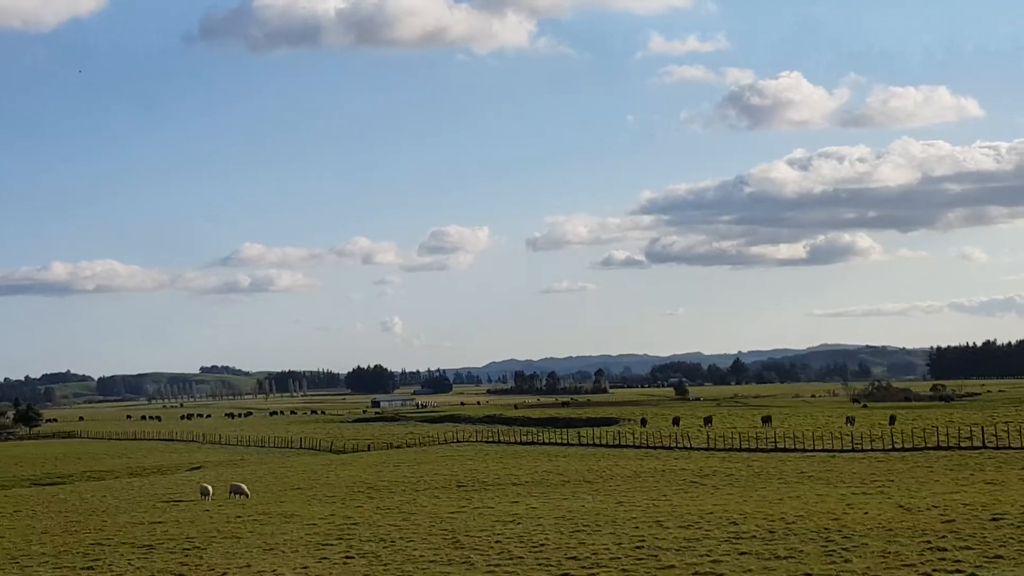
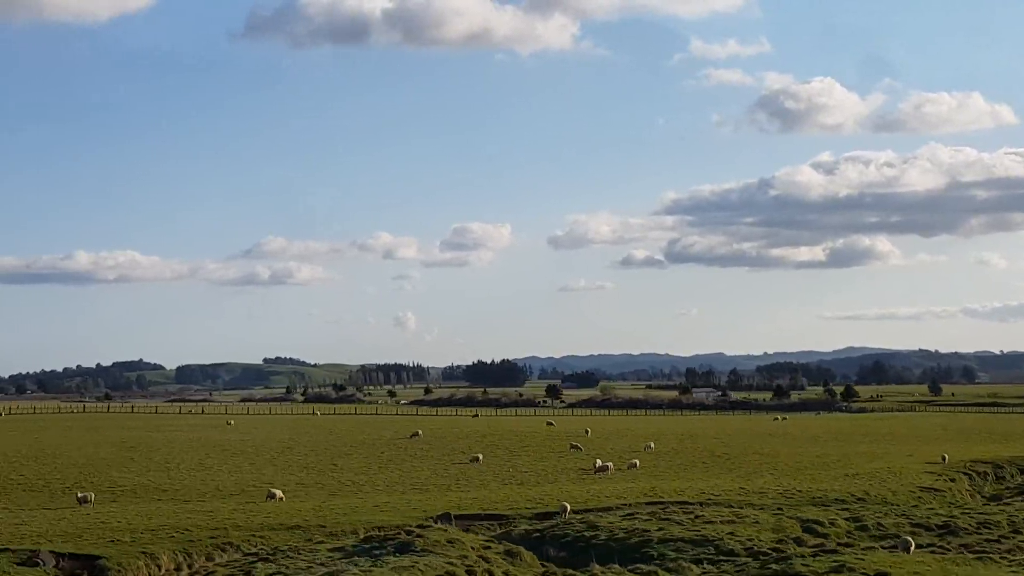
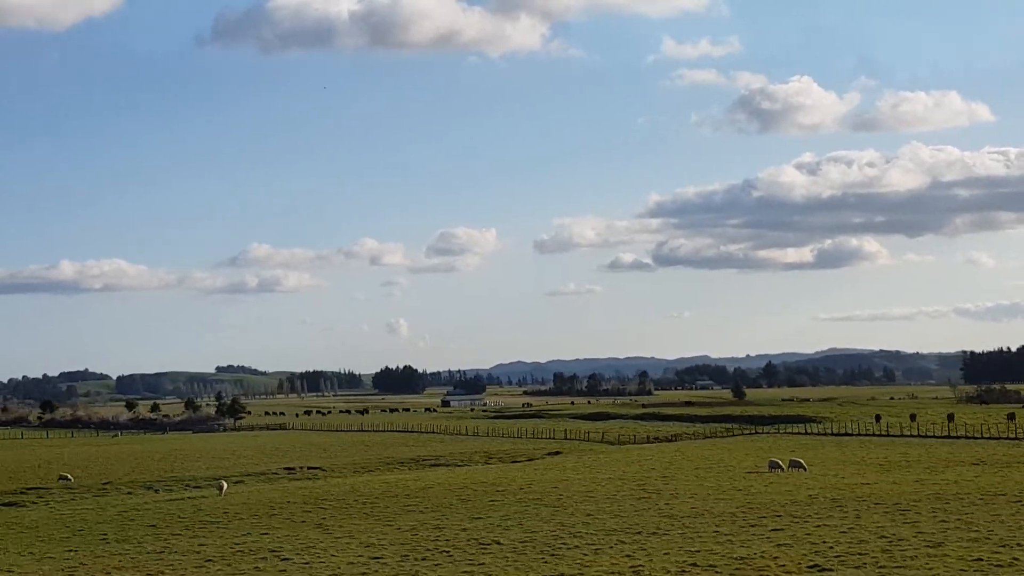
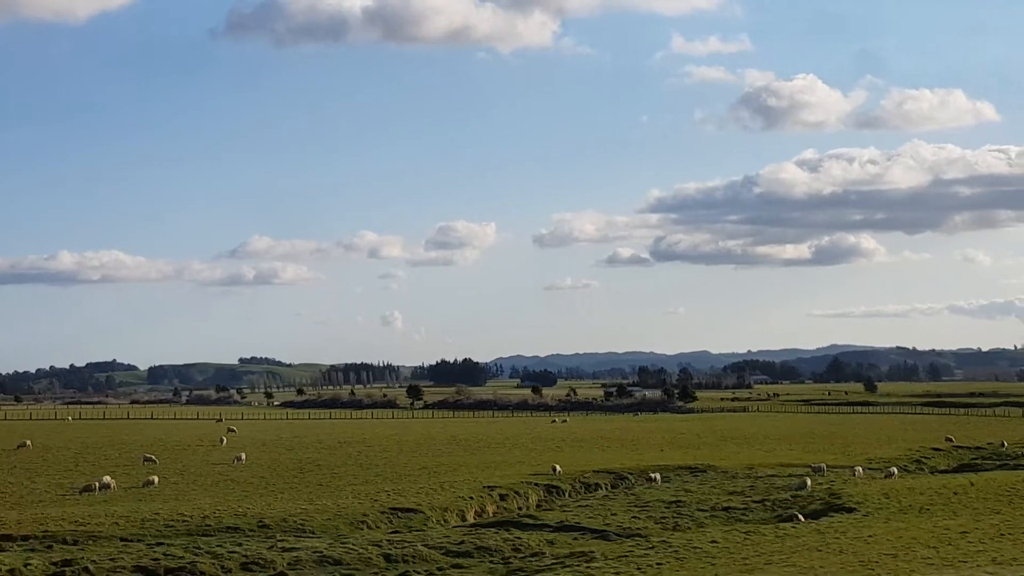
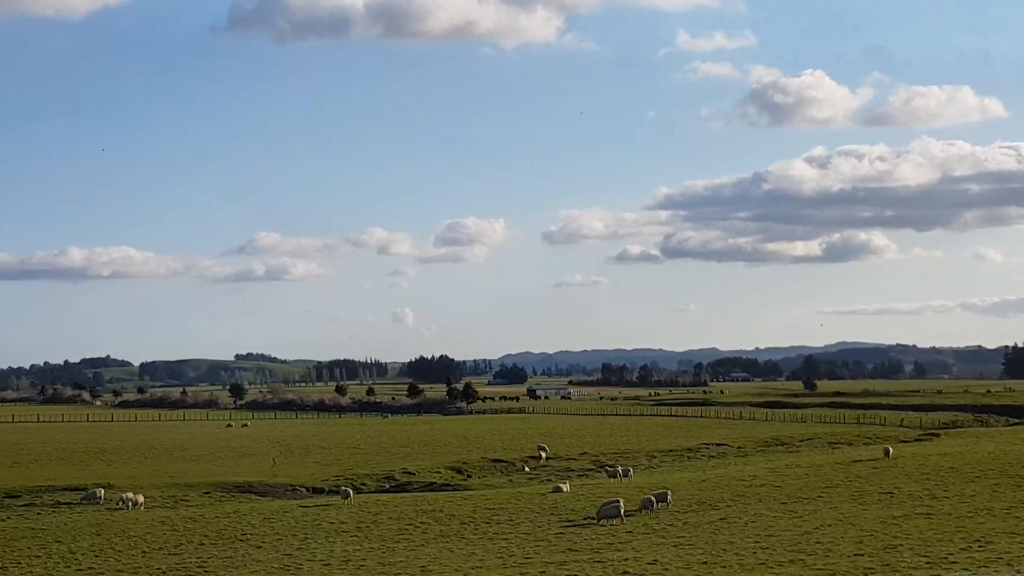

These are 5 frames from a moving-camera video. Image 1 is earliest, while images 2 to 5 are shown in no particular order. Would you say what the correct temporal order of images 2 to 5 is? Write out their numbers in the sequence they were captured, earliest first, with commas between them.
3, 5, 4, 2
